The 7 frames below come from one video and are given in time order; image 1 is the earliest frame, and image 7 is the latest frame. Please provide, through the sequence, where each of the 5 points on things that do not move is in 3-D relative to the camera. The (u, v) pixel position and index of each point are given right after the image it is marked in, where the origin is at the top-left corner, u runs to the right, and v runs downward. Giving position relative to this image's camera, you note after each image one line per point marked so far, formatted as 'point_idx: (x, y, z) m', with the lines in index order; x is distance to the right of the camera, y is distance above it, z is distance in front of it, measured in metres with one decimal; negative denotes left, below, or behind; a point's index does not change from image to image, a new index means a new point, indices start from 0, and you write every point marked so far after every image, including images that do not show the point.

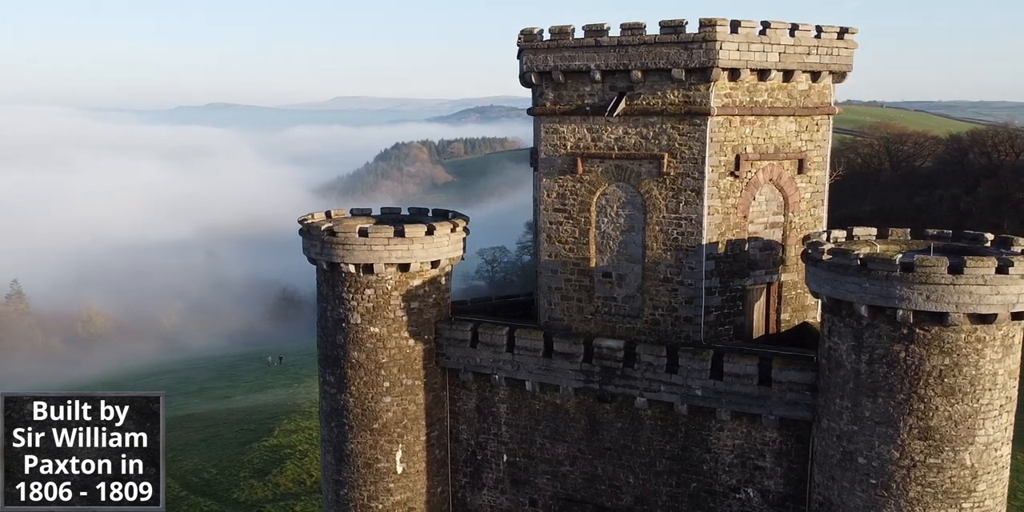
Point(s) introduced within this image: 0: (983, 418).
0: (+6.2, -2.1, +11.7) m
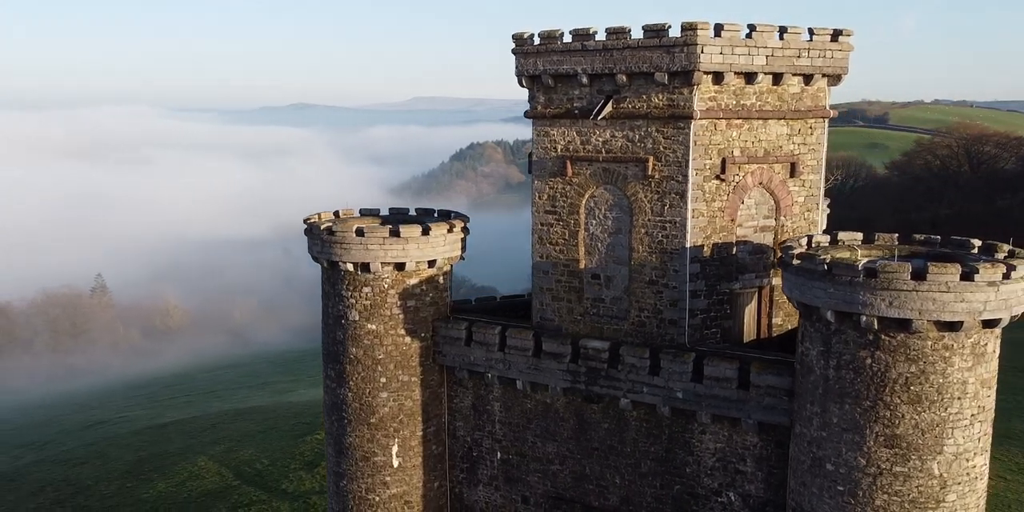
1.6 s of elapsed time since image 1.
0: (+5.7, -2.2, +11.5) m
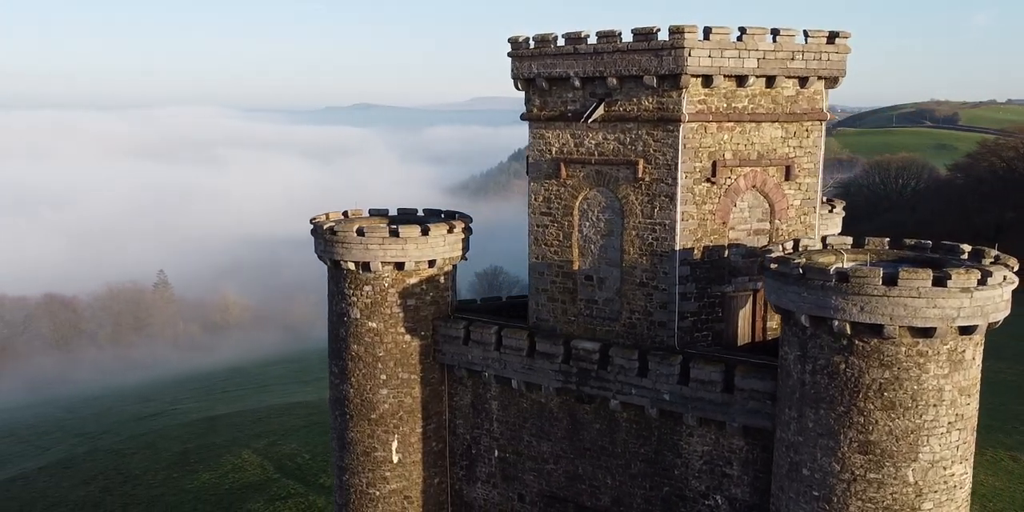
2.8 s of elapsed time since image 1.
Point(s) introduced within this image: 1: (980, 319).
0: (+5.3, -2.3, +11.3) m
1: (+5.8, -0.8, +10.9) m
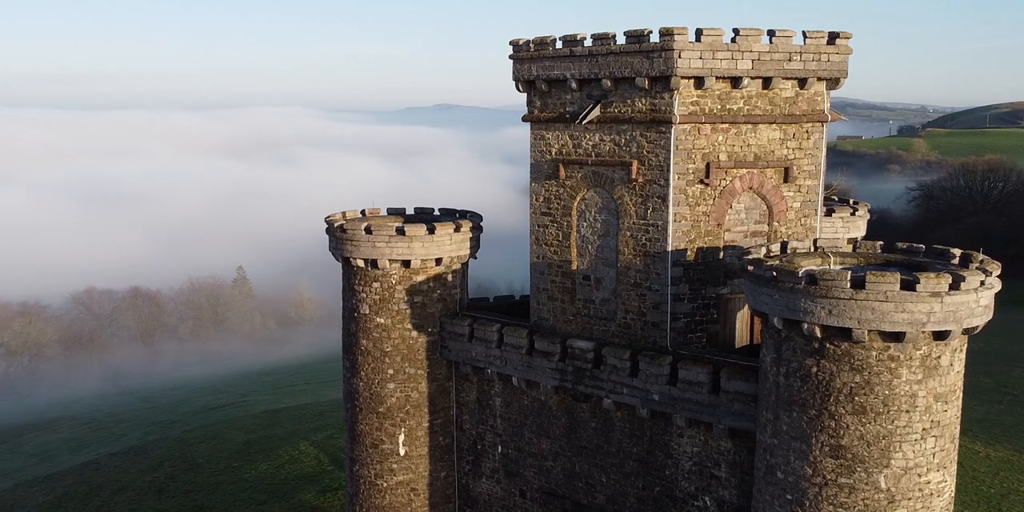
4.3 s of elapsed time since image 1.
0: (+4.9, -2.3, +11.2) m
1: (+5.3, -0.8, +10.8) m
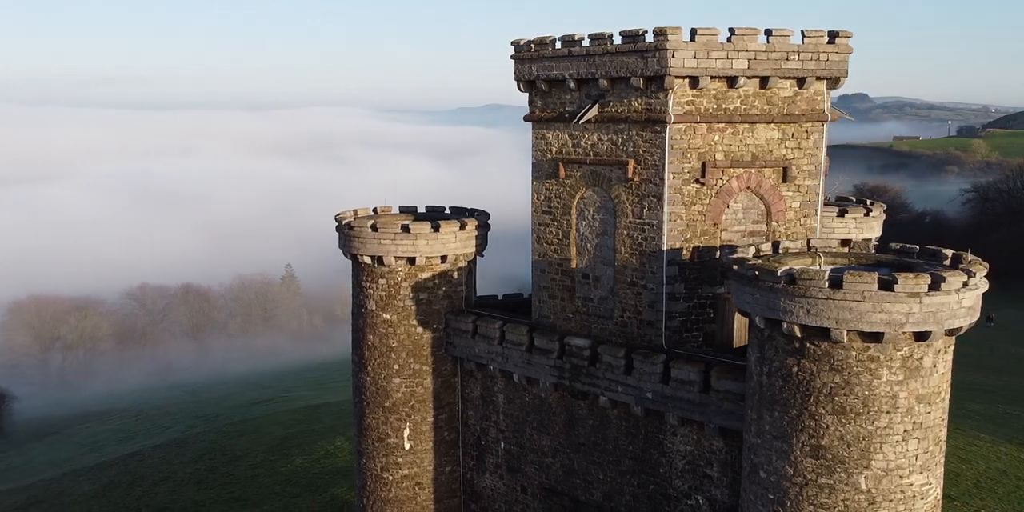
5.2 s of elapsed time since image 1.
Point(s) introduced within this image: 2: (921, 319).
0: (+4.6, -2.3, +11.1) m
1: (+5.0, -0.8, +10.7) m
2: (+4.9, -0.8, +10.6) m
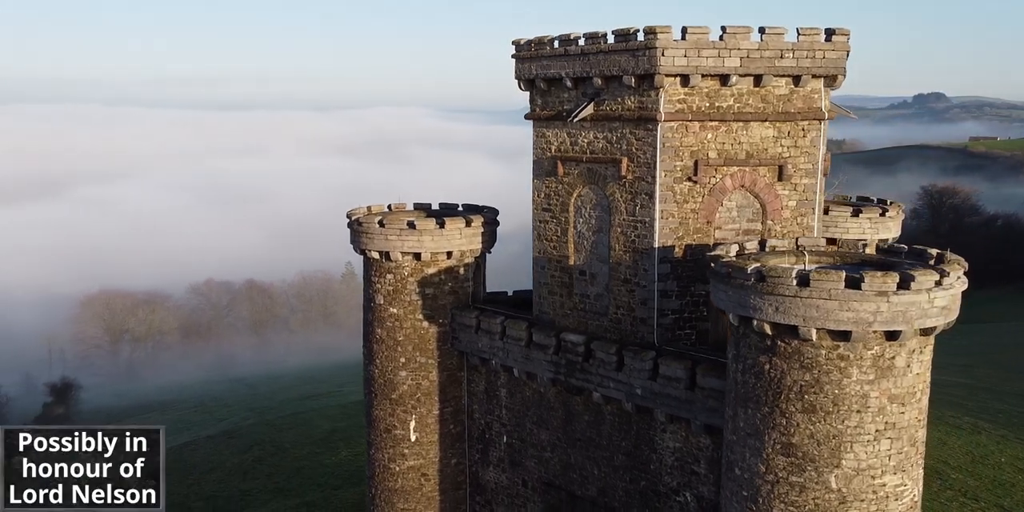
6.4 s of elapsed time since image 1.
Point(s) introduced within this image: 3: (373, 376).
0: (+4.2, -2.3, +11.1) m
1: (+4.6, -0.8, +10.6) m
2: (+4.5, -0.7, +10.6) m
3: (-2.9, -2.5, +18.6) m
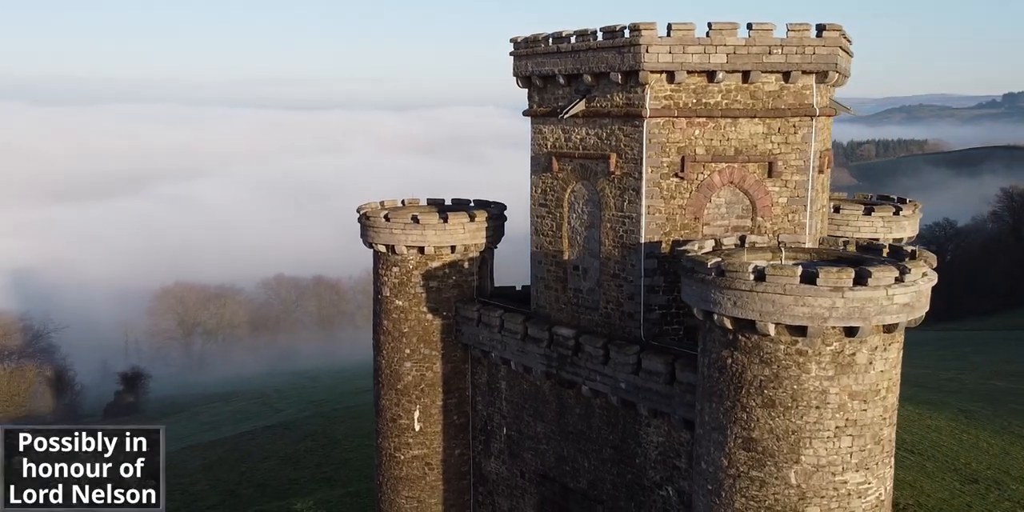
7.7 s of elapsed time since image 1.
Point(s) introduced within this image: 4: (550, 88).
0: (+3.7, -2.3, +11.0) m
1: (+4.1, -0.8, +10.5) m
2: (+3.9, -0.7, +10.5) m
3: (-2.9, -2.4, +19.1) m
4: (+0.7, +3.1, +16.1) m
